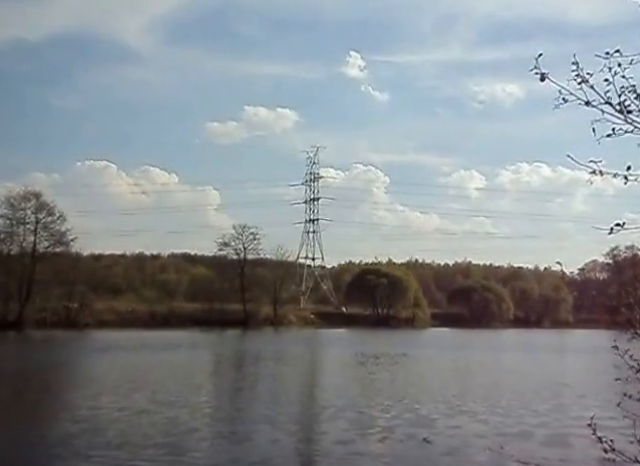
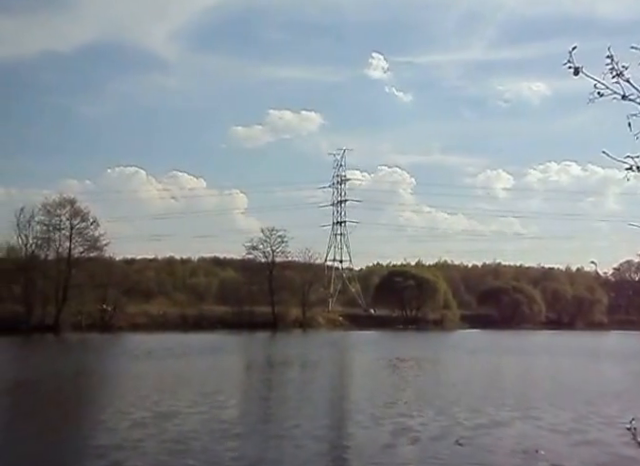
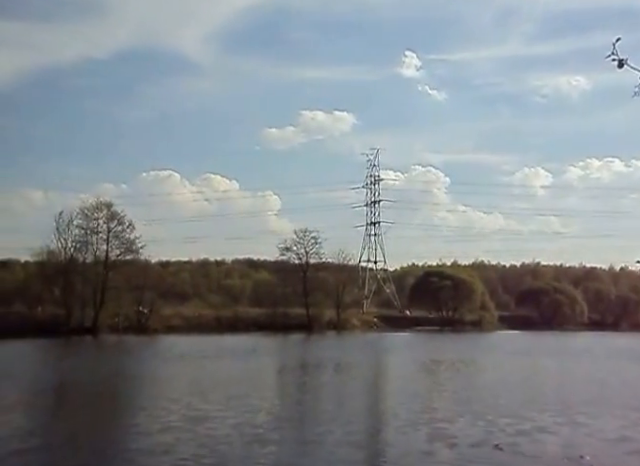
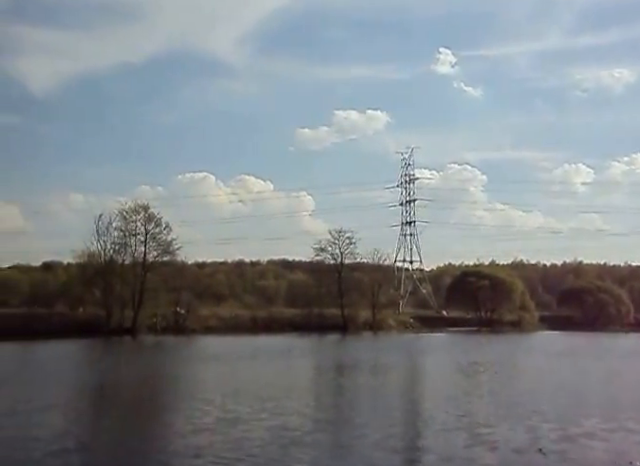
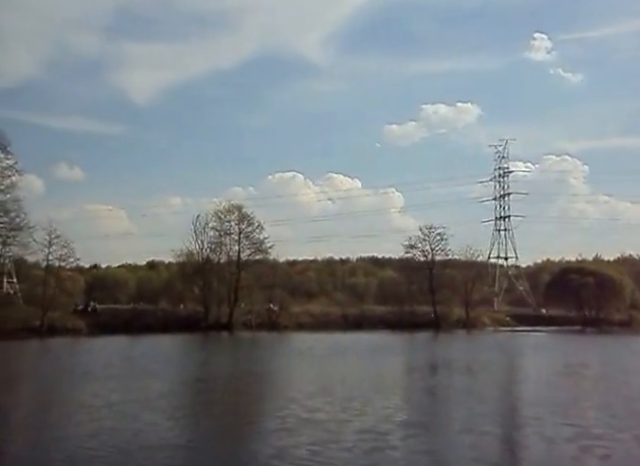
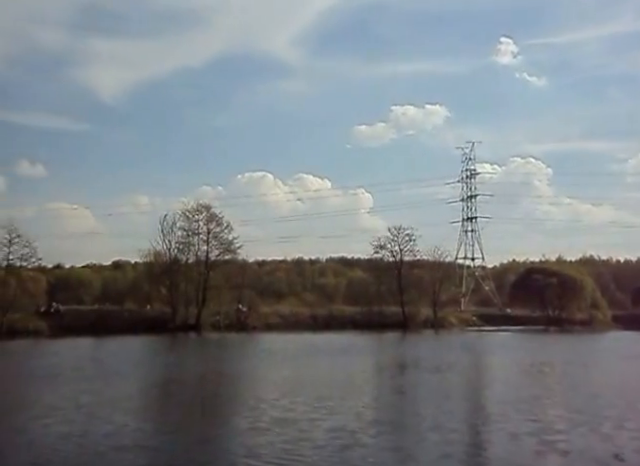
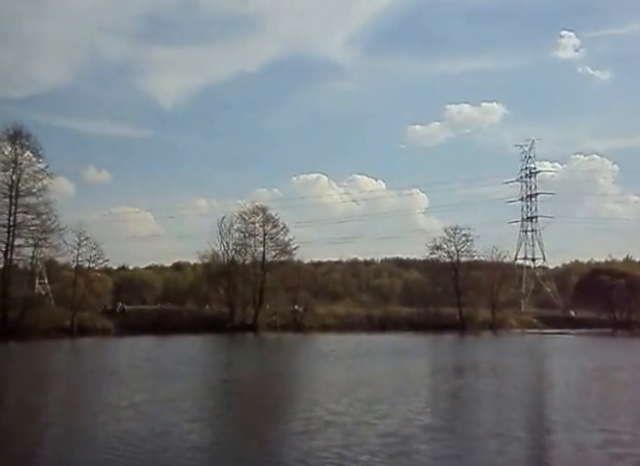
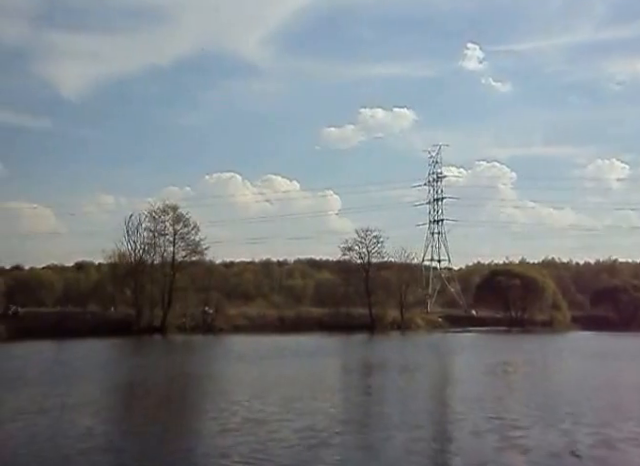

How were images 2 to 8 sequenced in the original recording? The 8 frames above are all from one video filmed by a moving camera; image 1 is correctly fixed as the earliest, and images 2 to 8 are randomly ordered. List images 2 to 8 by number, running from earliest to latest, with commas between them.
2, 3, 4, 8, 6, 5, 7
